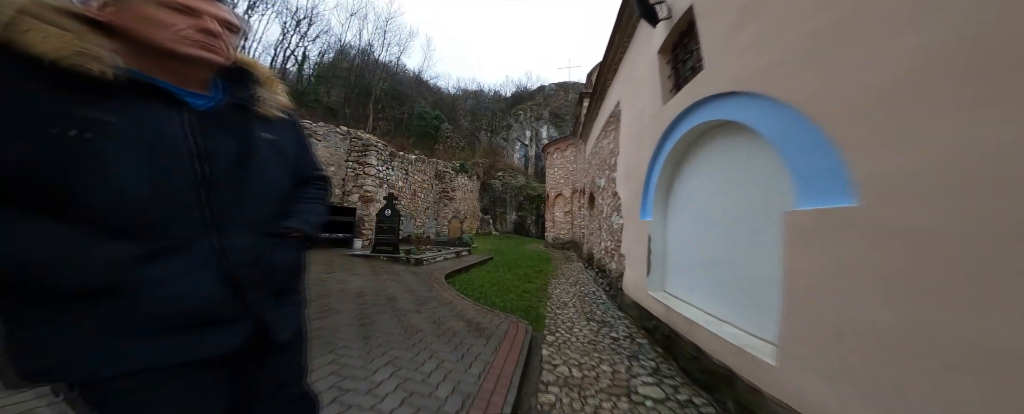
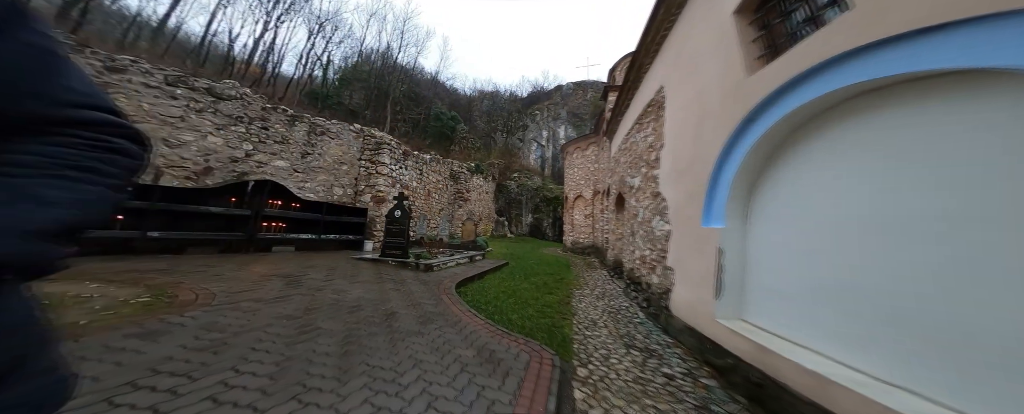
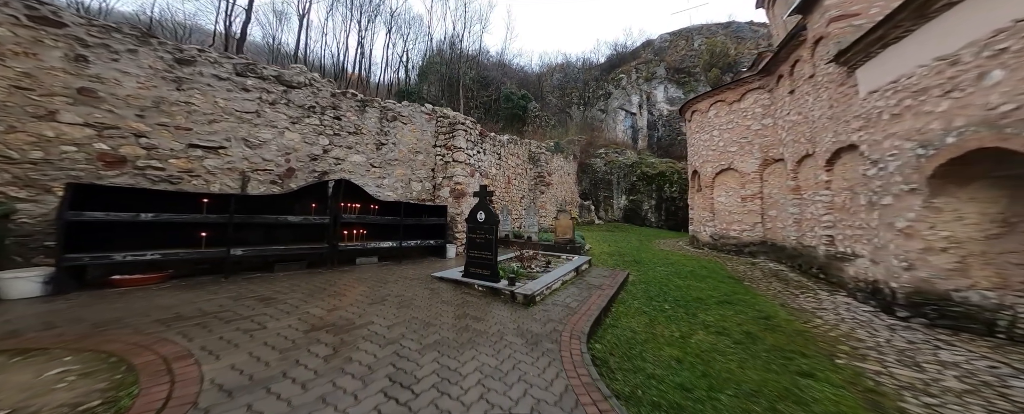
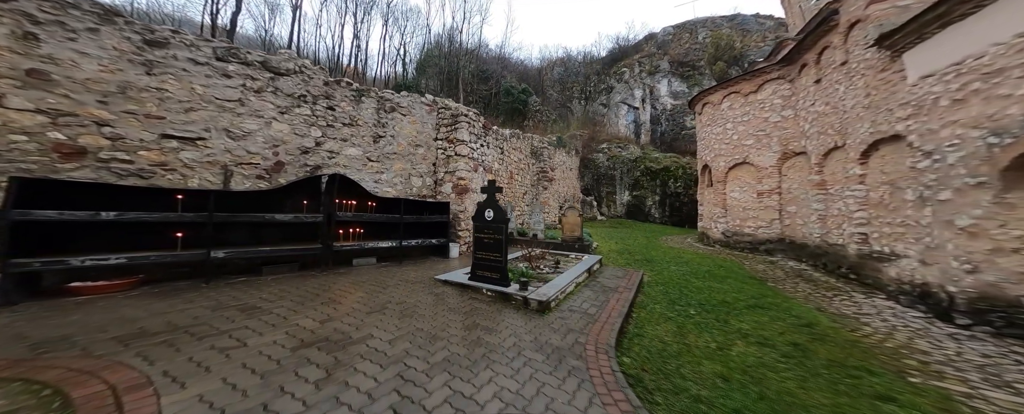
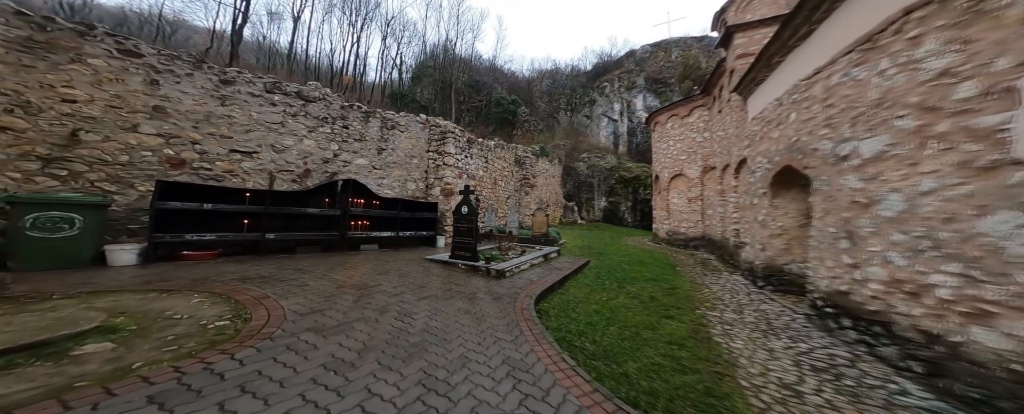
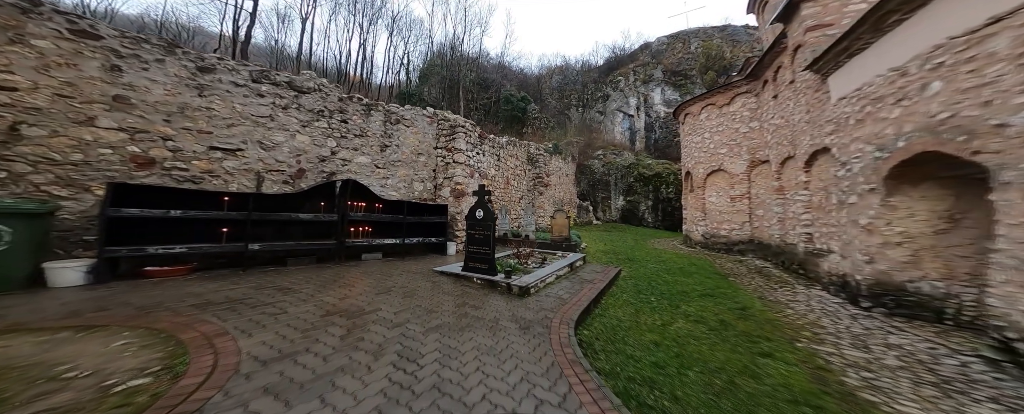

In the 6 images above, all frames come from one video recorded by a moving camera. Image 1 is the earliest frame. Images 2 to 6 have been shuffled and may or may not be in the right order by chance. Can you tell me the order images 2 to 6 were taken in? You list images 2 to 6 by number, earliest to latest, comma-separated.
2, 5, 6, 3, 4
